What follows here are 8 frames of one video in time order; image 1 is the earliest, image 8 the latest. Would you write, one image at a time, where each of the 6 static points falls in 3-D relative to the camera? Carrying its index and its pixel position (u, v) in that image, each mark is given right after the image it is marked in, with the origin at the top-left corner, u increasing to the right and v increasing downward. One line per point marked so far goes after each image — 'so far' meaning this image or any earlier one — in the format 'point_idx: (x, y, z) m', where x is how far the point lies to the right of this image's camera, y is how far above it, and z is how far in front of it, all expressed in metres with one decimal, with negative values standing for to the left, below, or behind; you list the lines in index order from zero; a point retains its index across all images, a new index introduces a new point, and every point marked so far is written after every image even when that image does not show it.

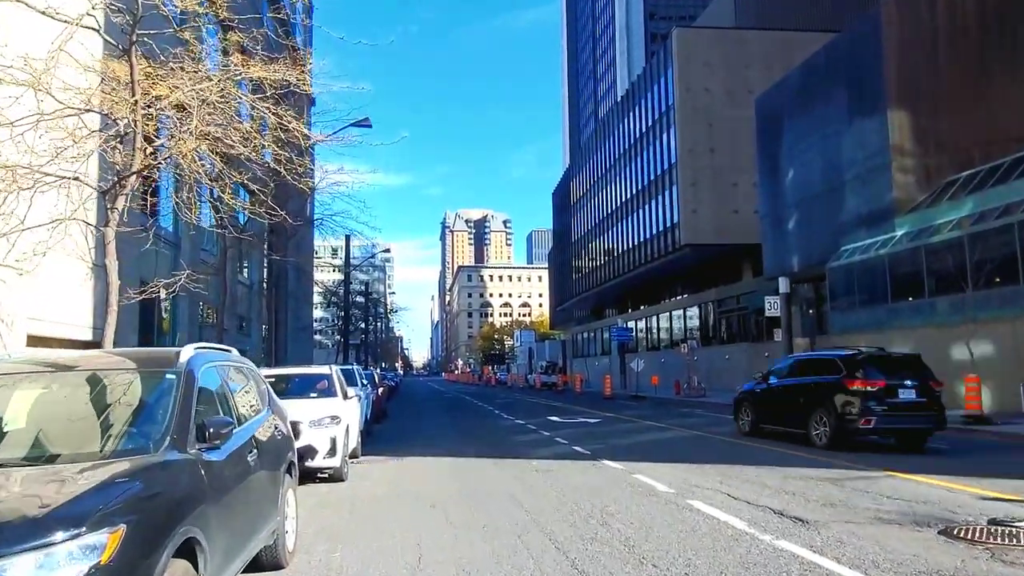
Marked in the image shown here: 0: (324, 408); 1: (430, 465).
0: (-3.0, -1.9, +11.7) m
1: (-1.5, -3.3, +13.7) m
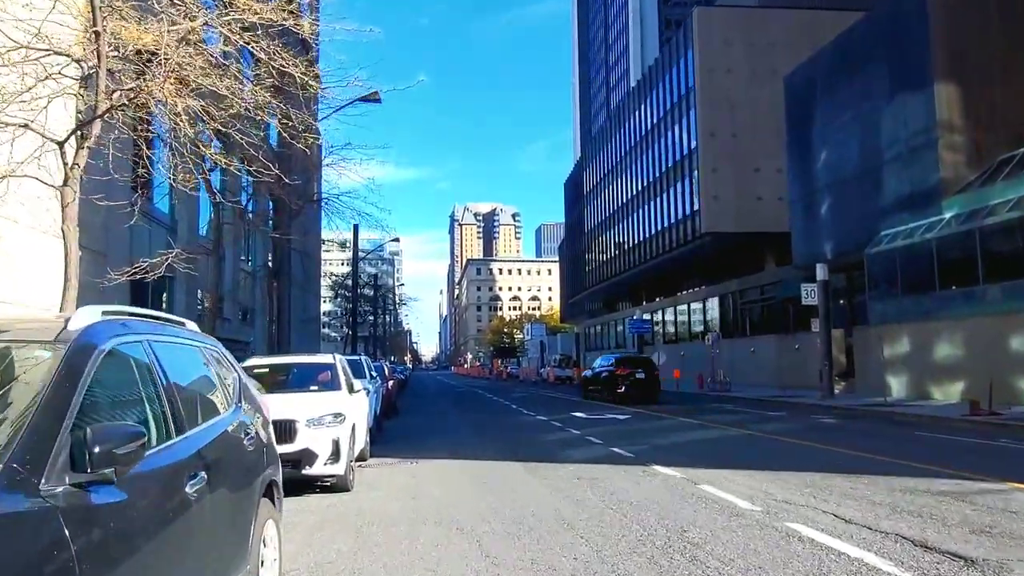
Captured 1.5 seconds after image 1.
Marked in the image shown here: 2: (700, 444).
0: (-2.5, -1.5, +9.7) m
1: (-0.9, -2.9, +11.7) m
2: (+3.9, -3.3, +15.3) m
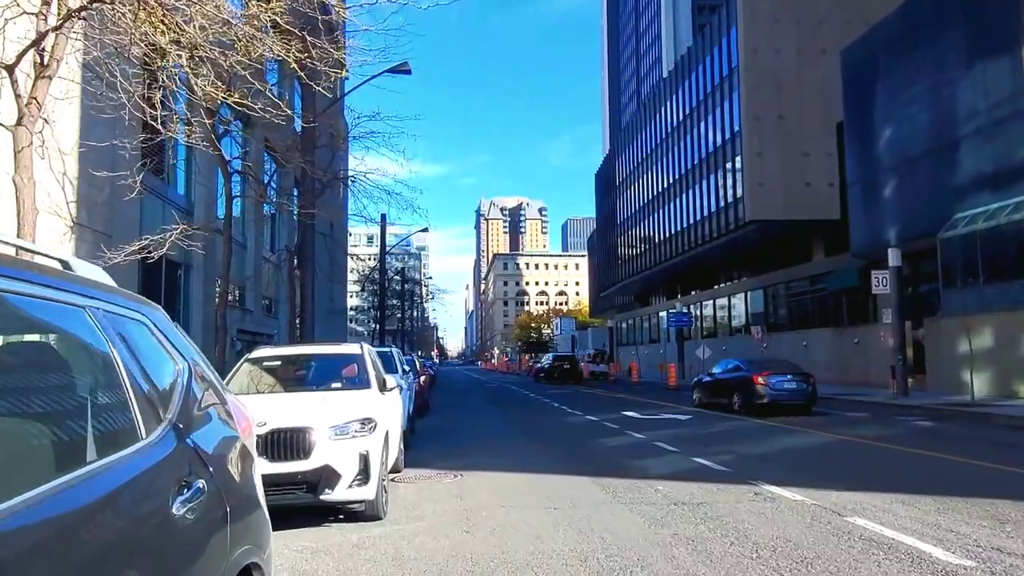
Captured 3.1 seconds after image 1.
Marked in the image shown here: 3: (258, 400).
0: (-1.6, -1.2, +7.5) m
1: (0.0, -2.6, +9.4) m
2: (+5.0, -2.9, +12.8) m
3: (-2.7, -1.2, +7.7) m
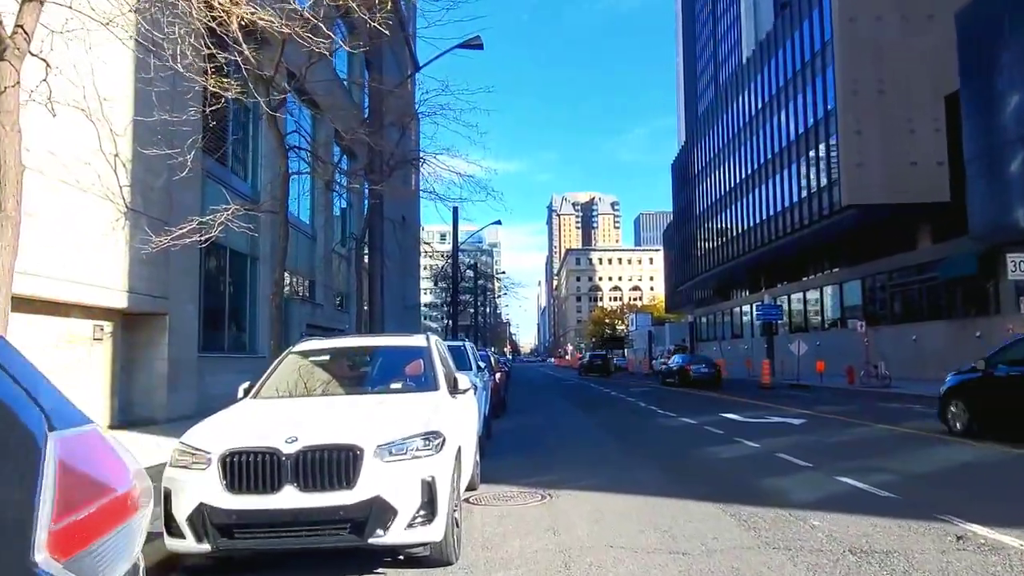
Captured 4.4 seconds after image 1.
0: (-0.8, -1.0, +5.6) m
1: (+1.0, -2.3, +7.4) m
2: (+6.3, -2.6, +10.3) m
3: (-1.8, -1.0, +5.9) m
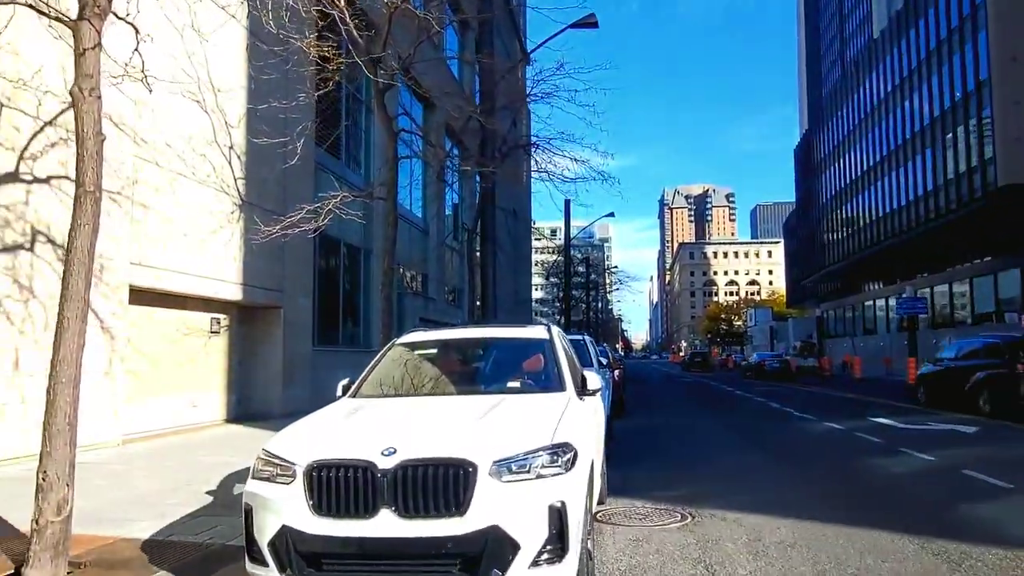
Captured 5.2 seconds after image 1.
0: (+0.1, -0.8, +4.5) m
1: (+2.2, -2.1, +6.1) m
2: (+7.9, -2.3, +8.1) m
3: (-0.8, -0.8, +5.0) m
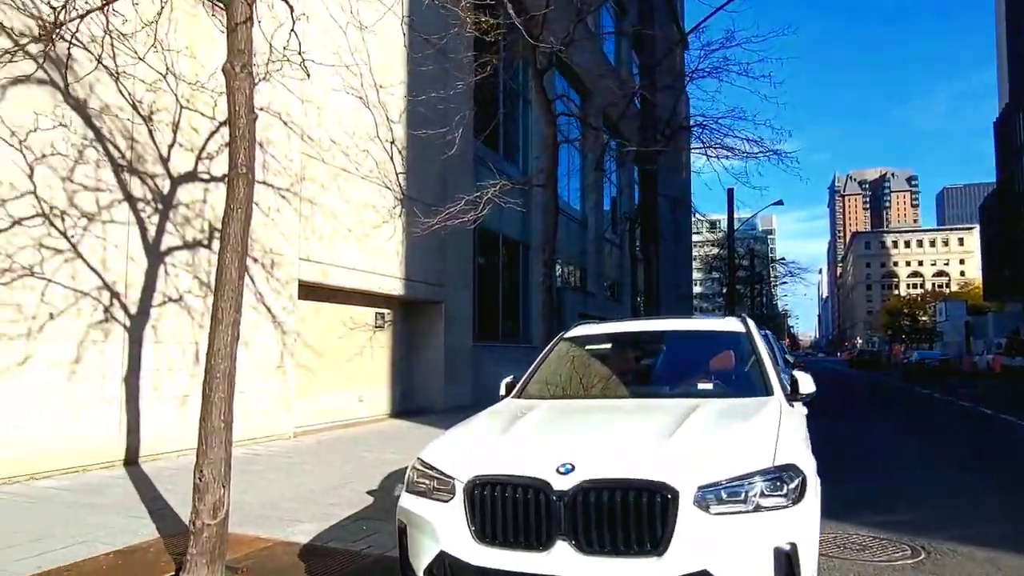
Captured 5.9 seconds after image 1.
0: (+1.1, -0.7, +3.6) m
1: (+3.5, -2.0, +4.6) m
2: (+9.5, -2.1, +5.4) m
3: (+0.3, -0.7, +4.2) m
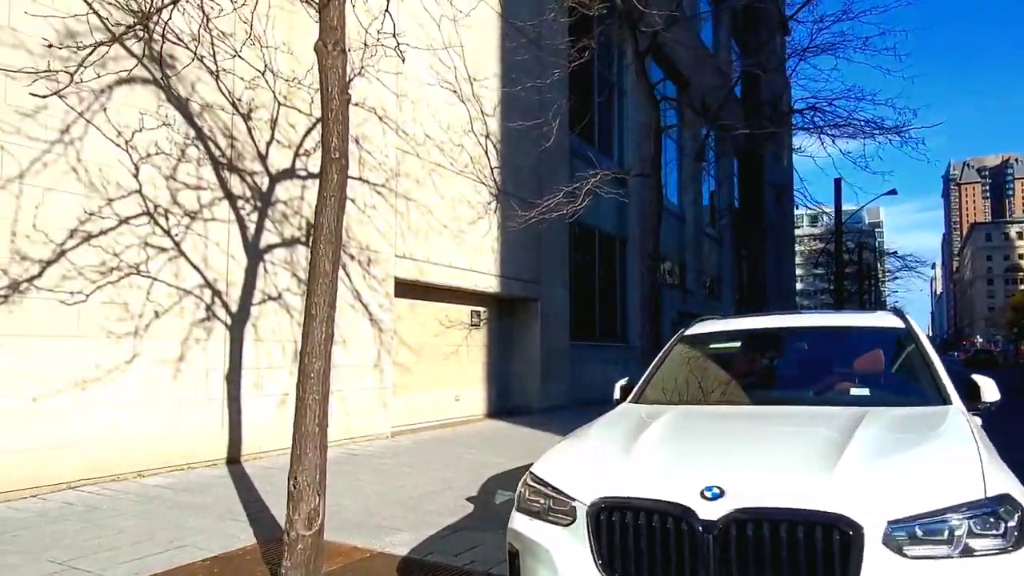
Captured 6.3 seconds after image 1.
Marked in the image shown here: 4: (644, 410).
0: (+1.7, -0.7, +2.9) m
1: (+4.2, -1.9, +3.6) m
2: (+10.2, -2.0, +3.7) m
3: (+0.9, -0.7, +3.6) m
4: (+0.8, -0.7, +4.3) m
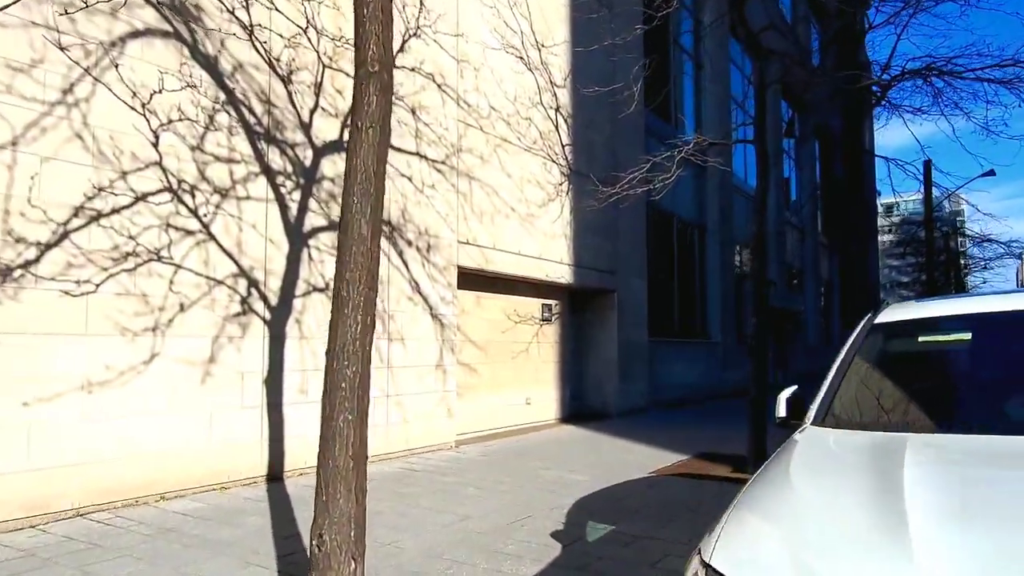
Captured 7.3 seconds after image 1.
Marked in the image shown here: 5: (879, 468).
0: (+2.1, -0.5, +1.2) m
1: (+4.6, -1.7, +1.8) m
2: (+10.6, -1.7, +1.3) m
3: (+1.4, -0.5, +2.0) m
4: (+1.3, -0.6, +2.7) m
5: (+1.2, -0.6, +2.2) m
